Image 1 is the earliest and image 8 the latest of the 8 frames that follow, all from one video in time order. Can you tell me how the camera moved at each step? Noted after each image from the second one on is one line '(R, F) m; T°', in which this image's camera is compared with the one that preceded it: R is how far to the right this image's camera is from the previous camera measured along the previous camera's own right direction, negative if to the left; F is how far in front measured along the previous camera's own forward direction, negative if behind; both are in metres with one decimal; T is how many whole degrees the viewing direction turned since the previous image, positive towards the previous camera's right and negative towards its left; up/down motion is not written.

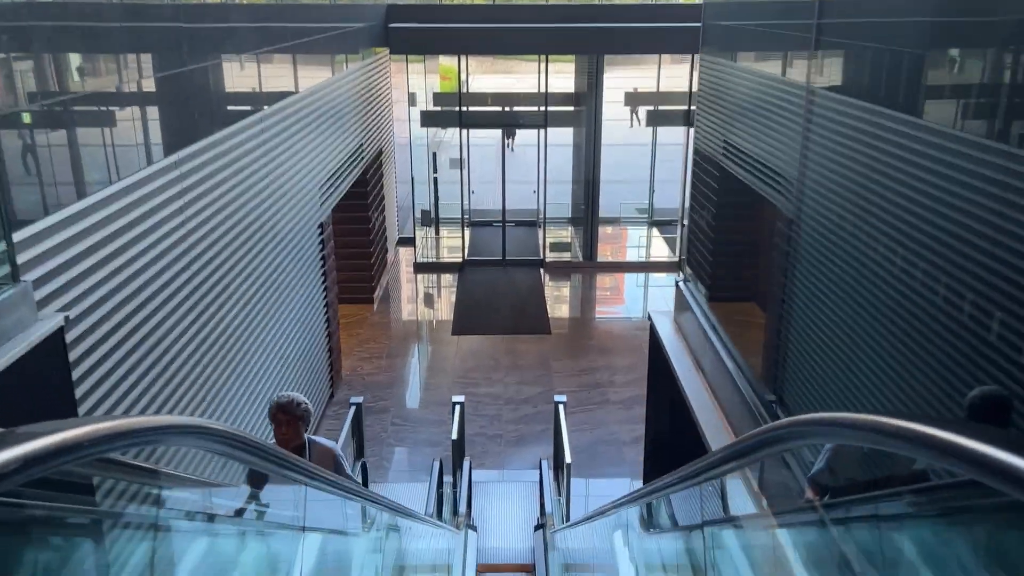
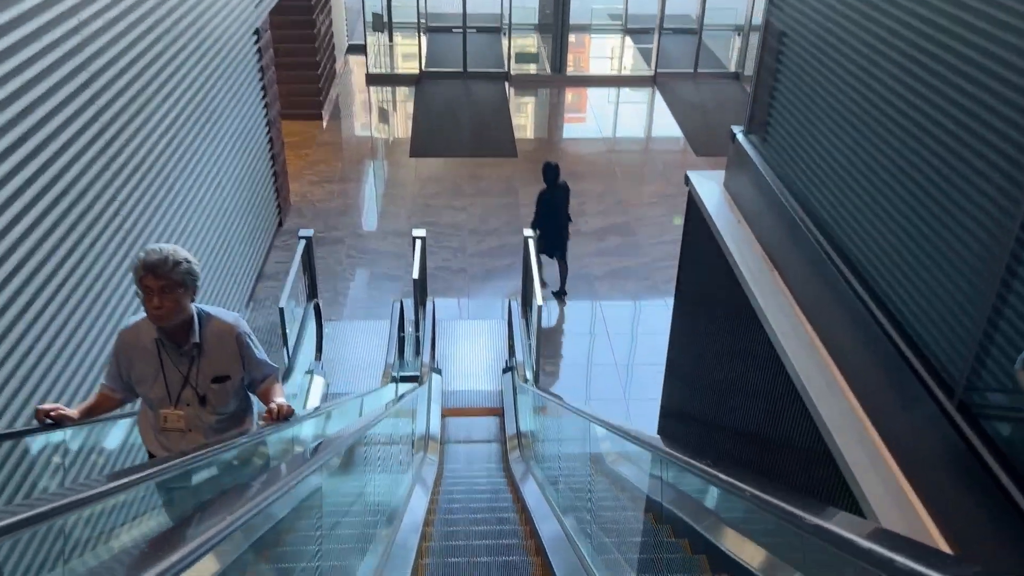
(-0.1, +0.8) m; +3°
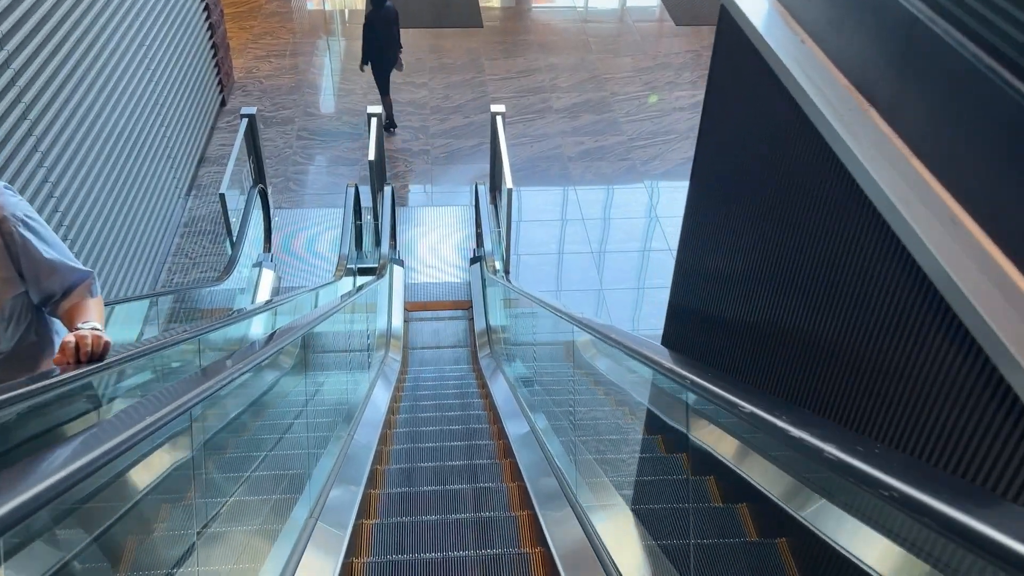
(0.0, +0.6) m; +2°
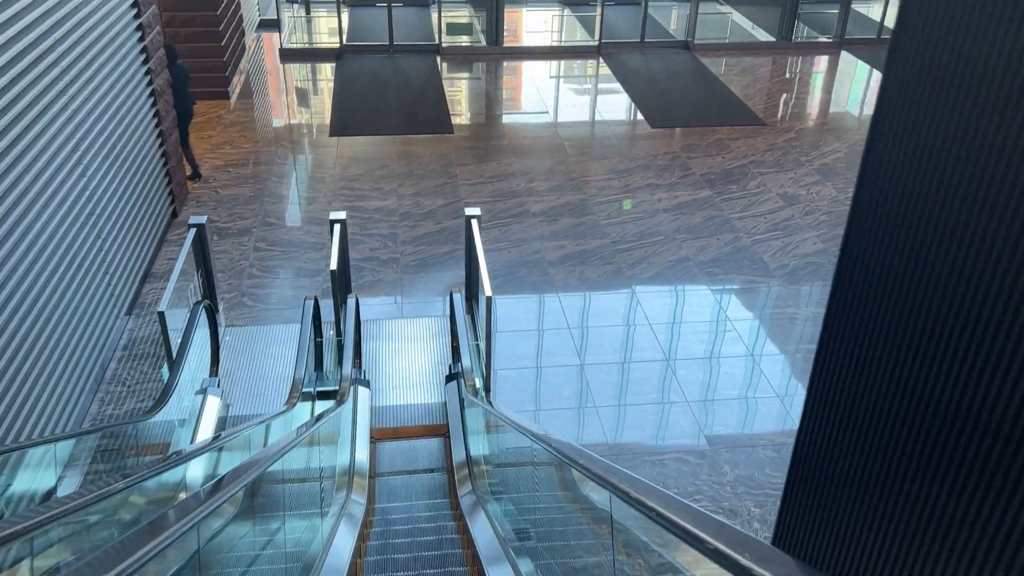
(0.0, +0.7) m; +2°
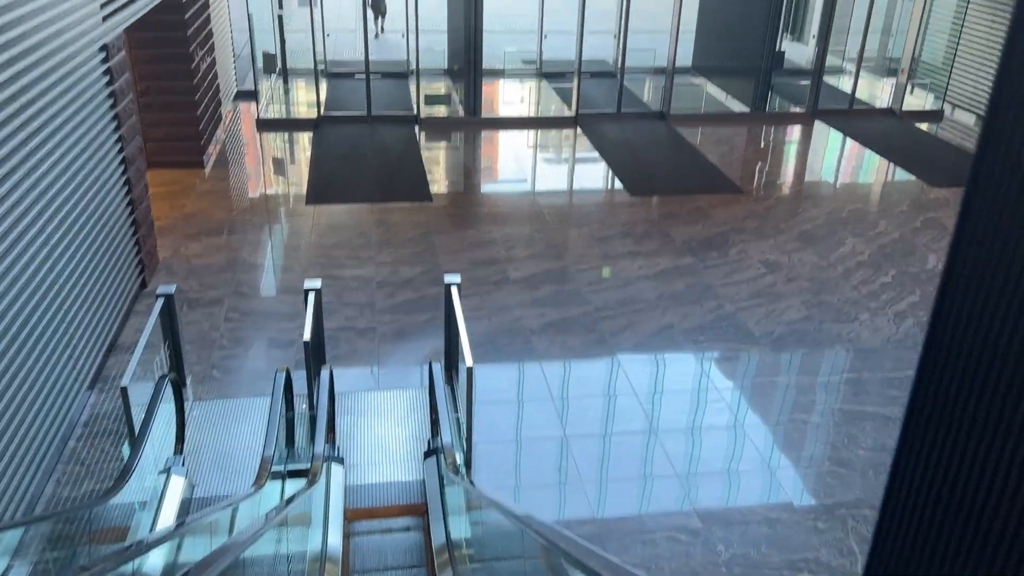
(0.0, +0.2) m; +2°
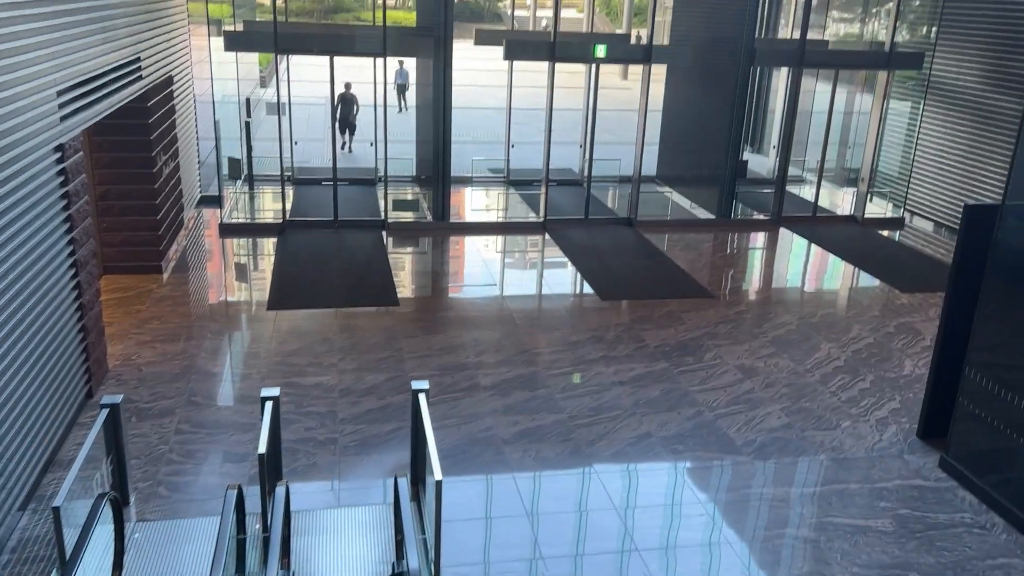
(0.0, +0.3) m; +2°
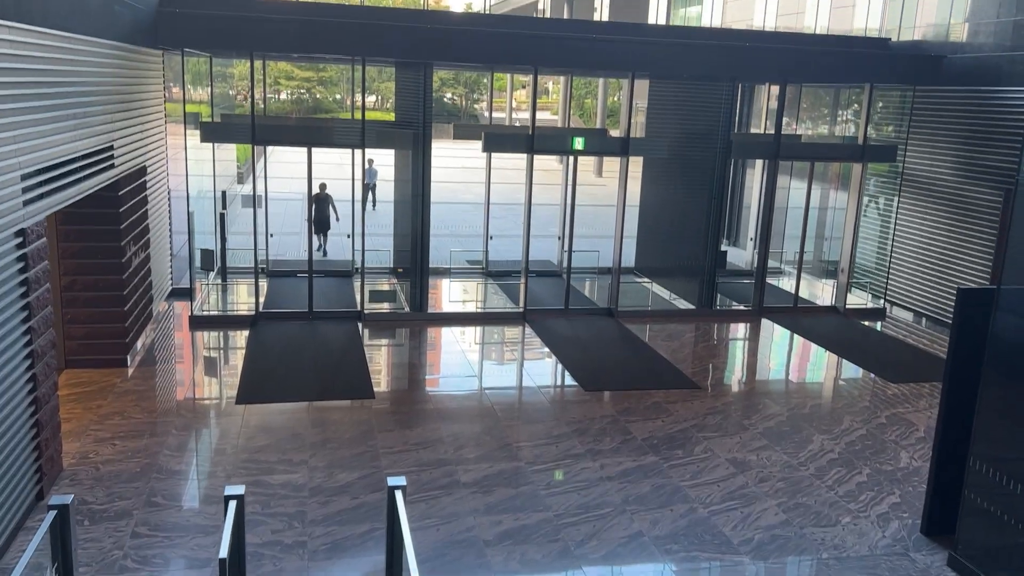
(0.0, +0.3) m; +2°
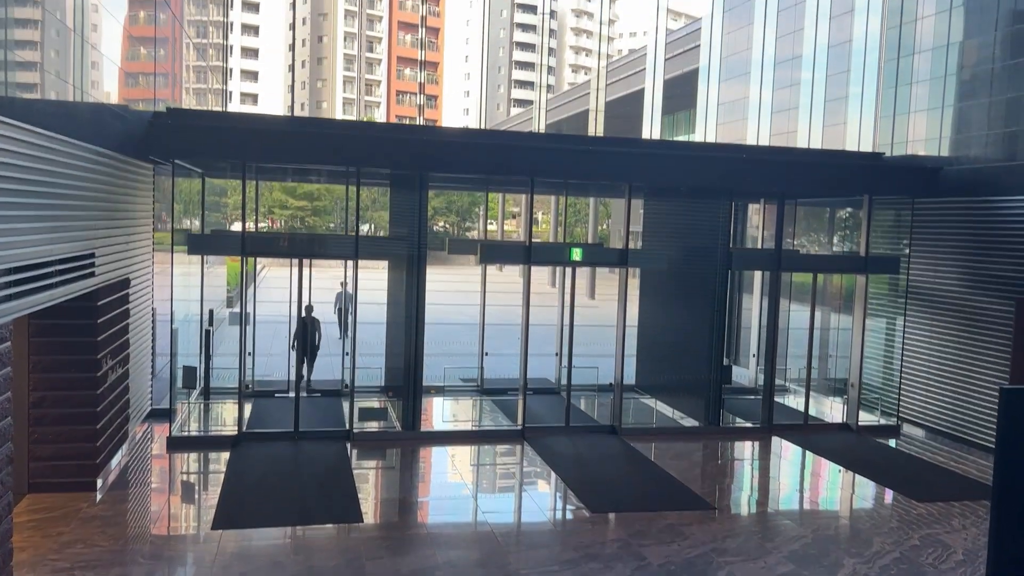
(-0.1, +0.4) m; +1°
